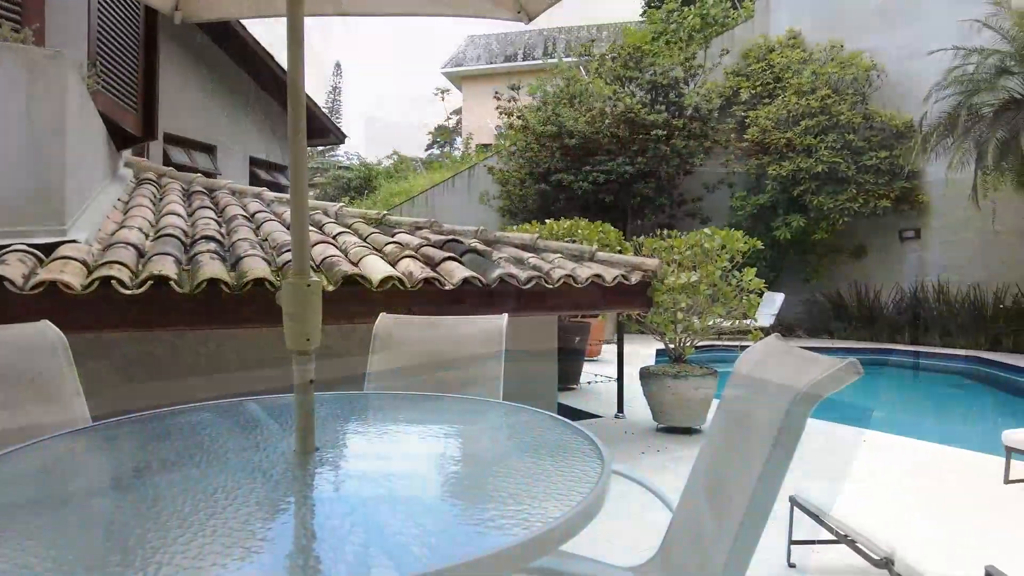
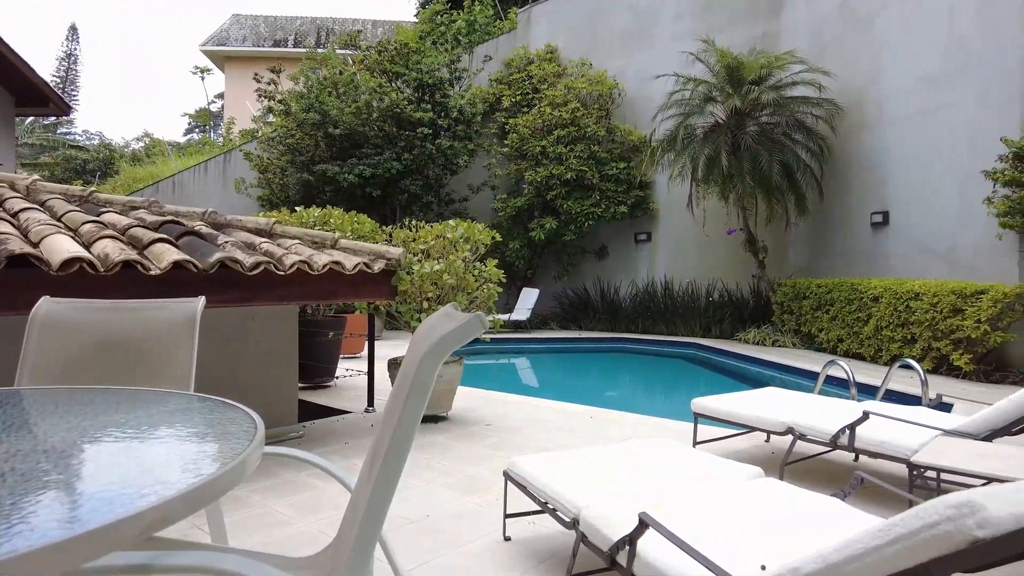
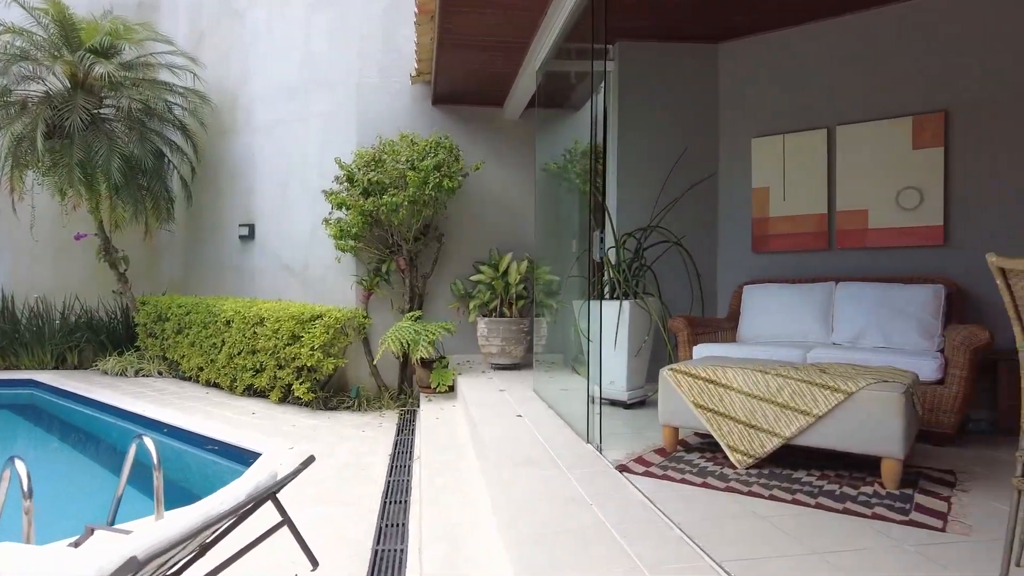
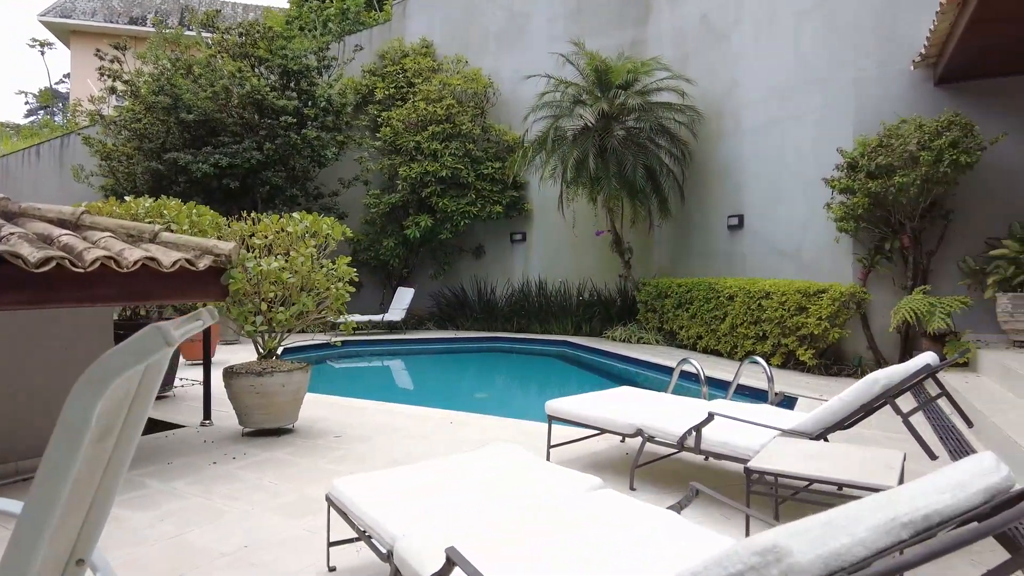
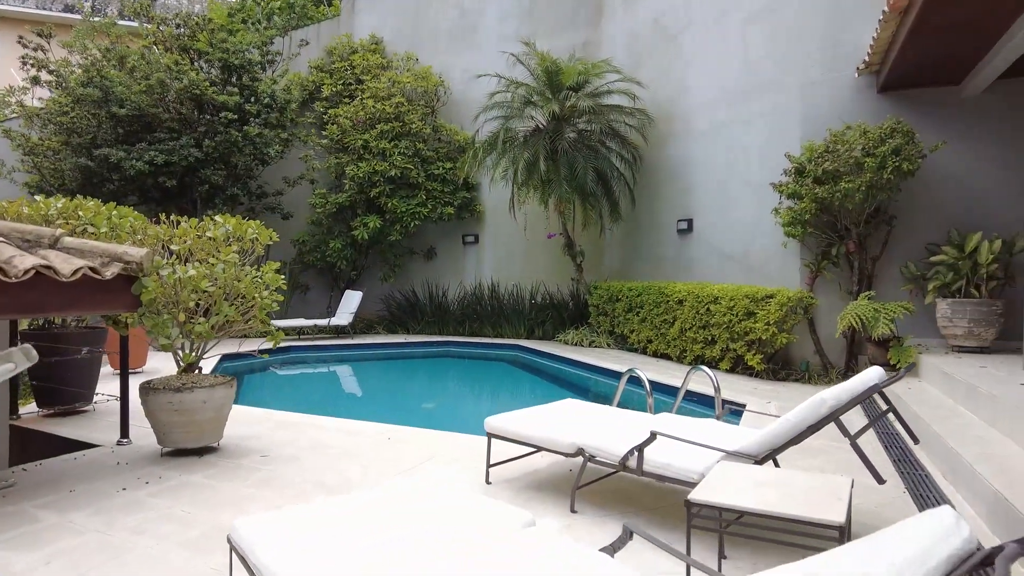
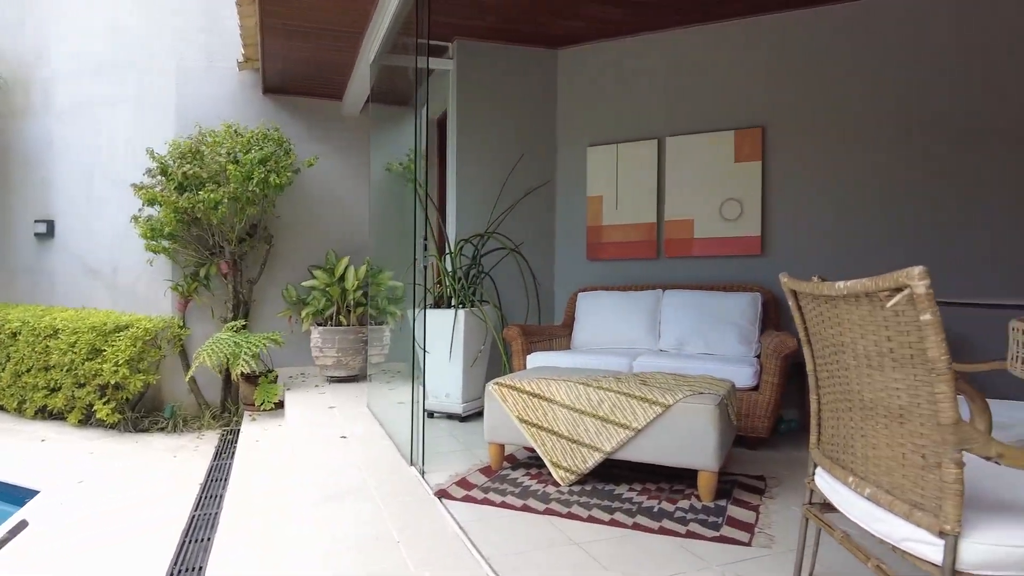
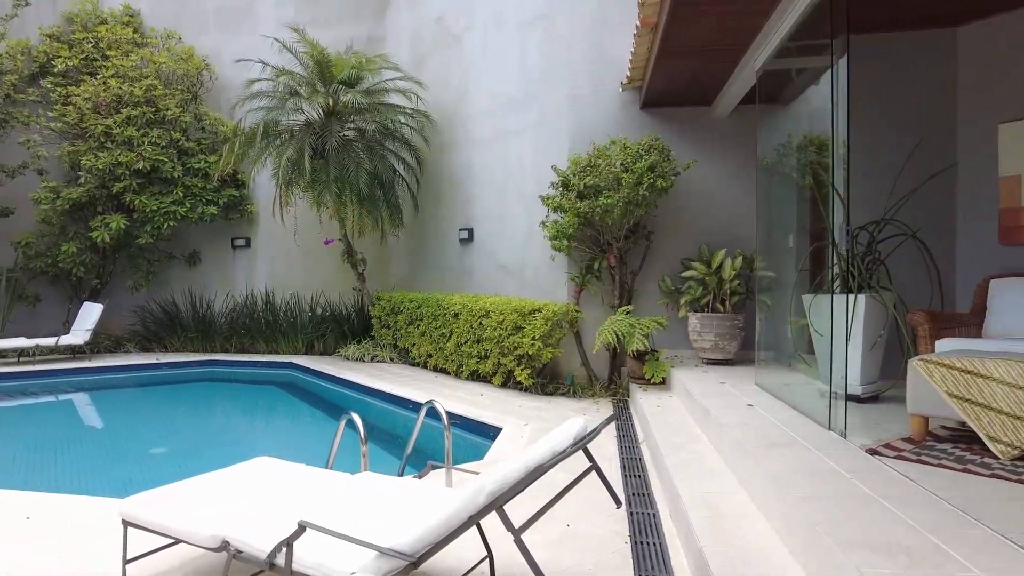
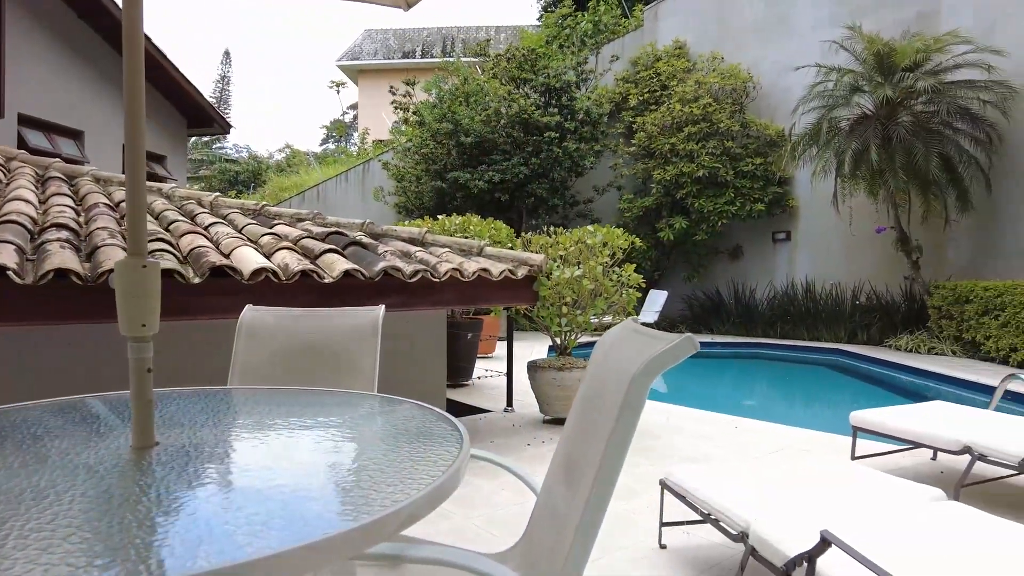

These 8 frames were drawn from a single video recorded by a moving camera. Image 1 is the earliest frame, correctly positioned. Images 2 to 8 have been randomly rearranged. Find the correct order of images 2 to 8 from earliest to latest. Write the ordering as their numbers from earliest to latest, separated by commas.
8, 2, 4, 5, 7, 3, 6
